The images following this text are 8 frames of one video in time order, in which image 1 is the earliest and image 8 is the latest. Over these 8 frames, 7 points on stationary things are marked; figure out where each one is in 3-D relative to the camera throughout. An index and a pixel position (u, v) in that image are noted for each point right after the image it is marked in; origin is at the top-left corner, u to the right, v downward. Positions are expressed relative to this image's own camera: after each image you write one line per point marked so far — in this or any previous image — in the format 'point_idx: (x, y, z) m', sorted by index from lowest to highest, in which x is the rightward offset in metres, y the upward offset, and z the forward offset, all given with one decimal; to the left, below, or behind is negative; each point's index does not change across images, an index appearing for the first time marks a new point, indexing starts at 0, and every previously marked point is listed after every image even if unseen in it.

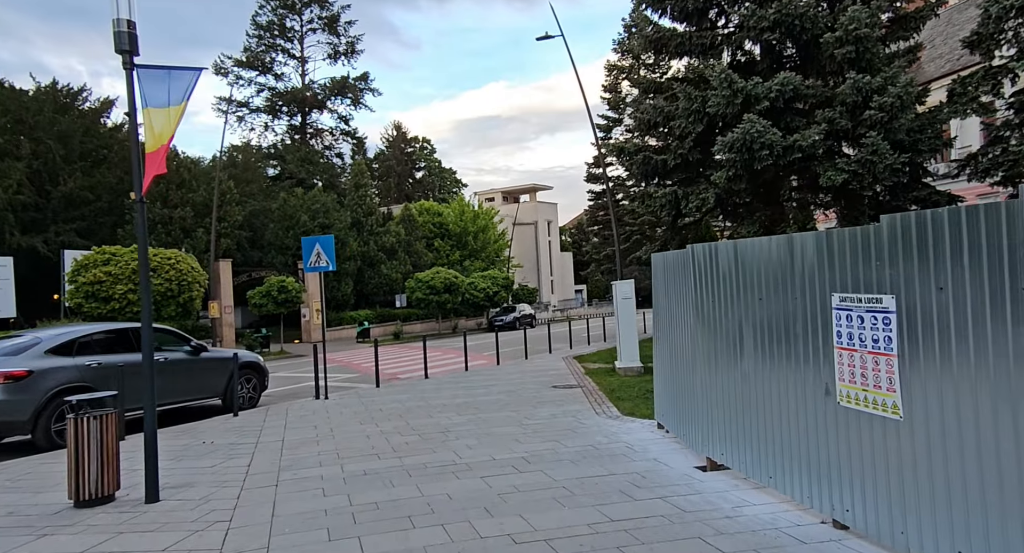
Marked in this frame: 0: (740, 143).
0: (+4.2, +2.5, +14.3) m
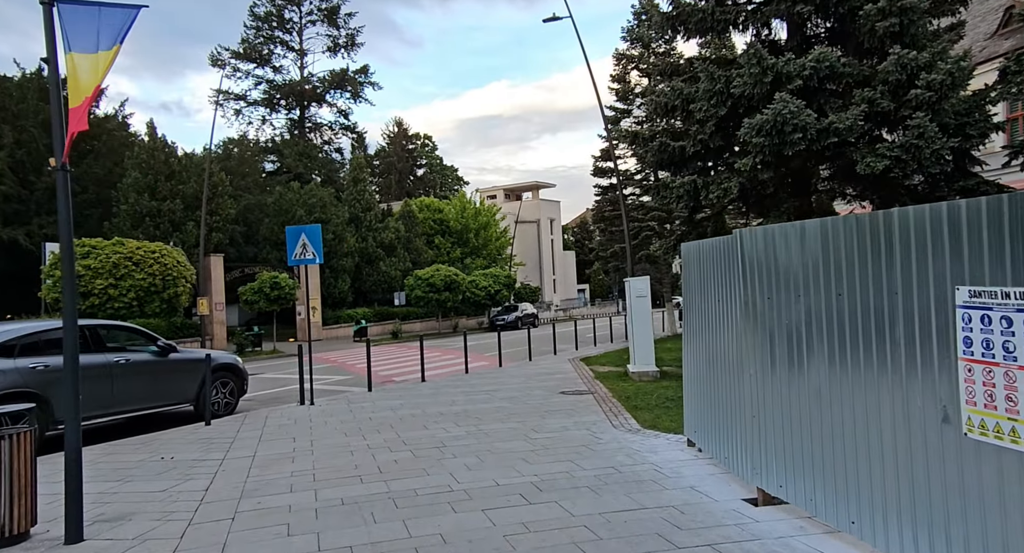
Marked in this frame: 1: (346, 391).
0: (+4.3, +2.5, +12.9) m
1: (-3.4, -2.3, +15.7) m
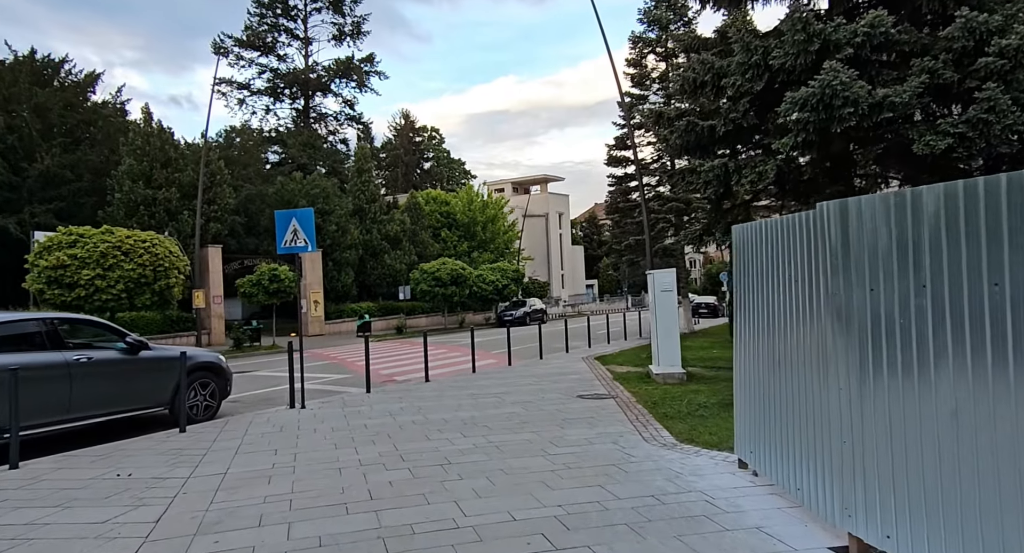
0: (+4.5, +2.6, +11.6) m
1: (-3.1, -2.1, +14.5) m
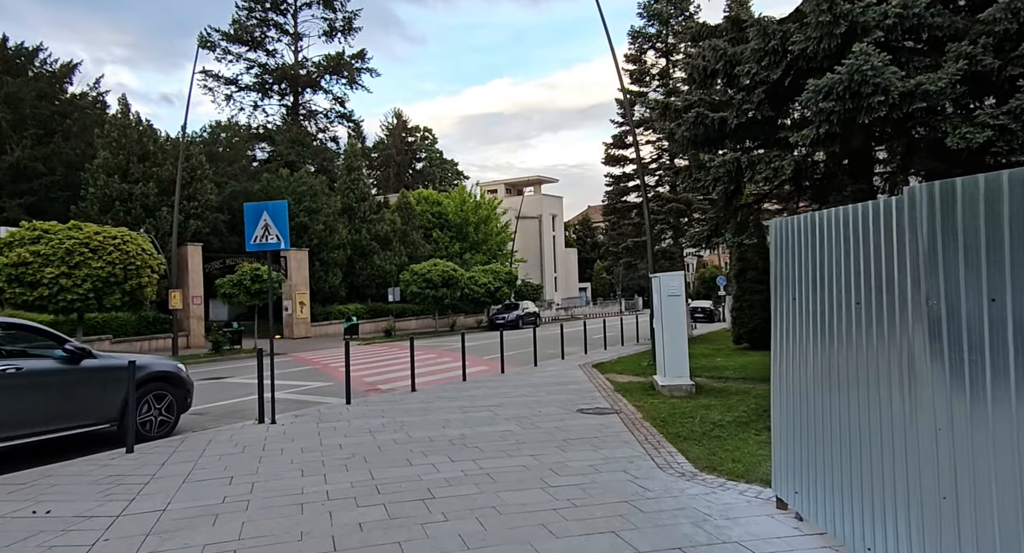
0: (+4.5, +2.6, +10.5) m
1: (-3.3, -2.2, +13.3) m
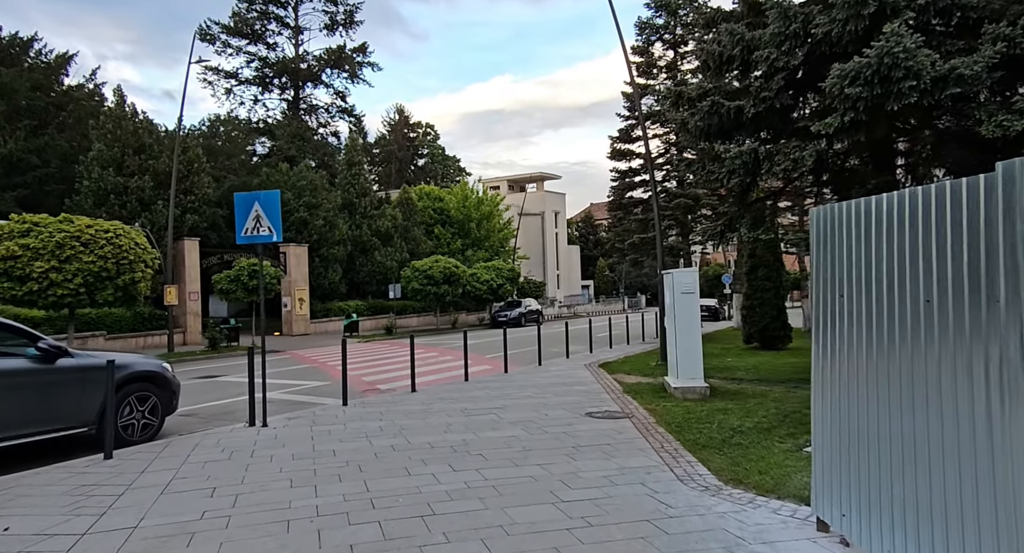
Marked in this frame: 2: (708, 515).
0: (+4.6, +2.6, +9.8) m
1: (-3.2, -2.1, +12.7) m
2: (+1.4, -1.8, +5.7) m
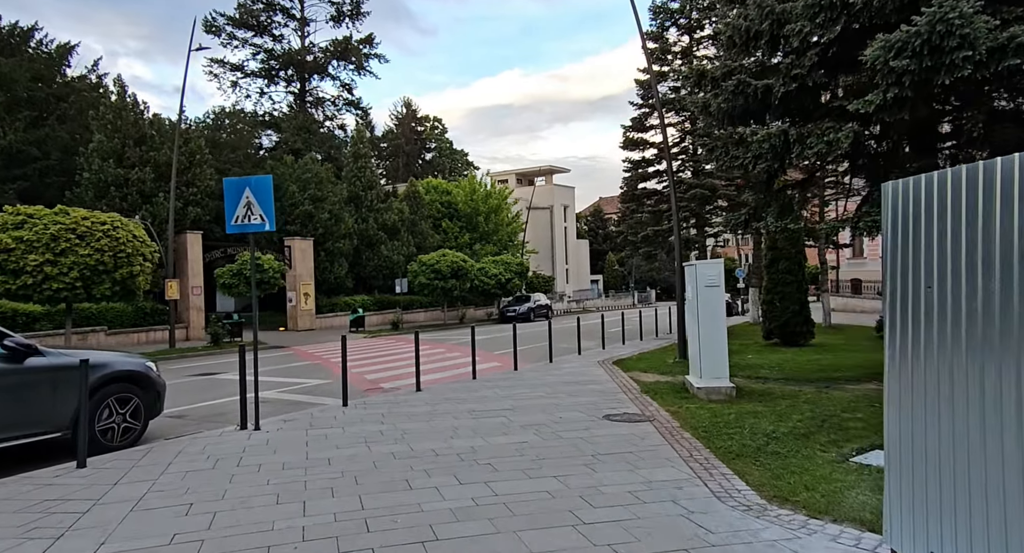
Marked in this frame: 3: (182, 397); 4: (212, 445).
0: (+4.7, +2.7, +9.0) m
1: (-3.0, -2.0, +11.9) m
2: (+1.5, -1.7, +4.9) m
3: (-5.4, -2.0, +12.5) m
4: (-3.3, -1.8, +8.5) m
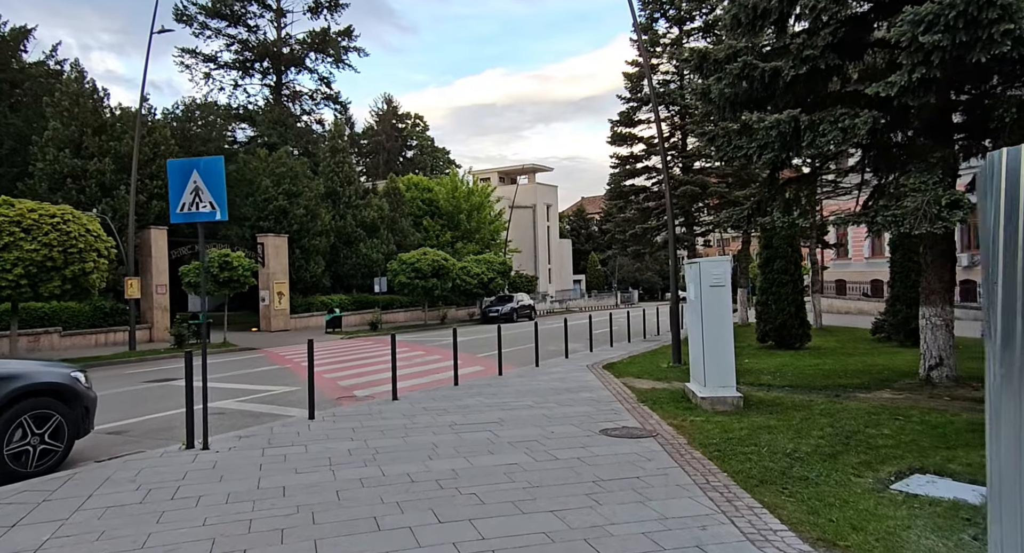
0: (+4.6, +2.7, +8.0) m
1: (-3.2, -1.9, +10.7) m
2: (+1.5, -1.7, +3.9) m
3: (-5.6, -1.9, +11.3) m
4: (-3.4, -1.8, +7.3) m
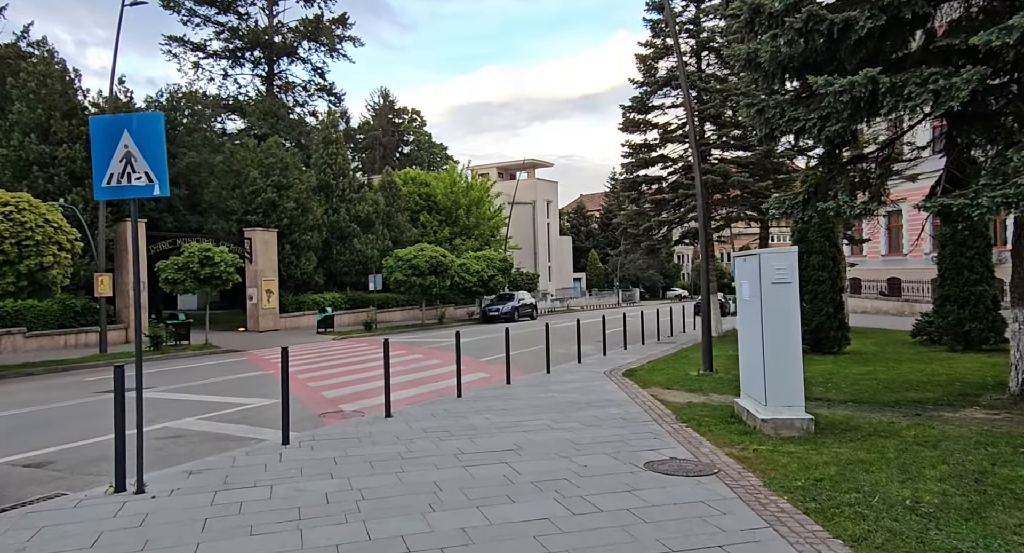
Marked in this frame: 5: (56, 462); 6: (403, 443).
0: (+4.8, +2.8, +6.1) m
1: (-3.0, -1.9, +8.9) m
2: (+1.7, -1.6, +2.0) m
3: (-5.4, -1.8, +9.4) m
4: (-3.2, -1.8, +5.4) m
5: (-4.4, -1.8, +7.5) m
6: (-1.2, -1.8, +8.6) m
